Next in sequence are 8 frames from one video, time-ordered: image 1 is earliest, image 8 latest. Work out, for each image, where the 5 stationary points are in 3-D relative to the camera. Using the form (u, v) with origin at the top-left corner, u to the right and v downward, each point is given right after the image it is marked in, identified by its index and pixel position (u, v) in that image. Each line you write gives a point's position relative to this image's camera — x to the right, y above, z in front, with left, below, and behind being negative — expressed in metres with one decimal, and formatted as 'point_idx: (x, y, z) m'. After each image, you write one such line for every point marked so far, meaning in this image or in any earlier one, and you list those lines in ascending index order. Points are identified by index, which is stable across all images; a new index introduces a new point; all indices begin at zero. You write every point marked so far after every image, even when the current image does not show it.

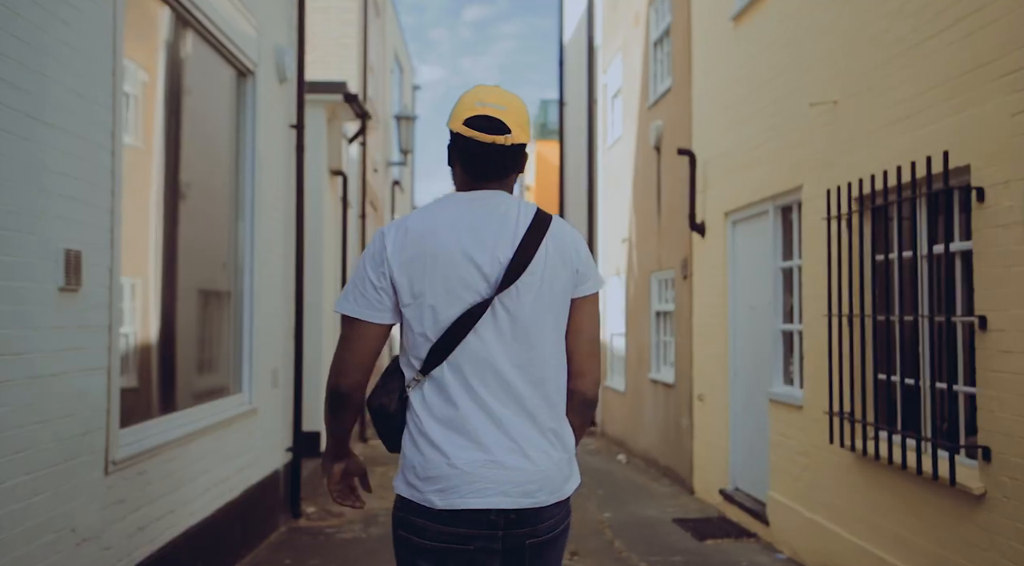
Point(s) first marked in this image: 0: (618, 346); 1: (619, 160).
0: (+1.4, -0.8, +11.6) m
1: (+1.4, +1.6, +11.2) m
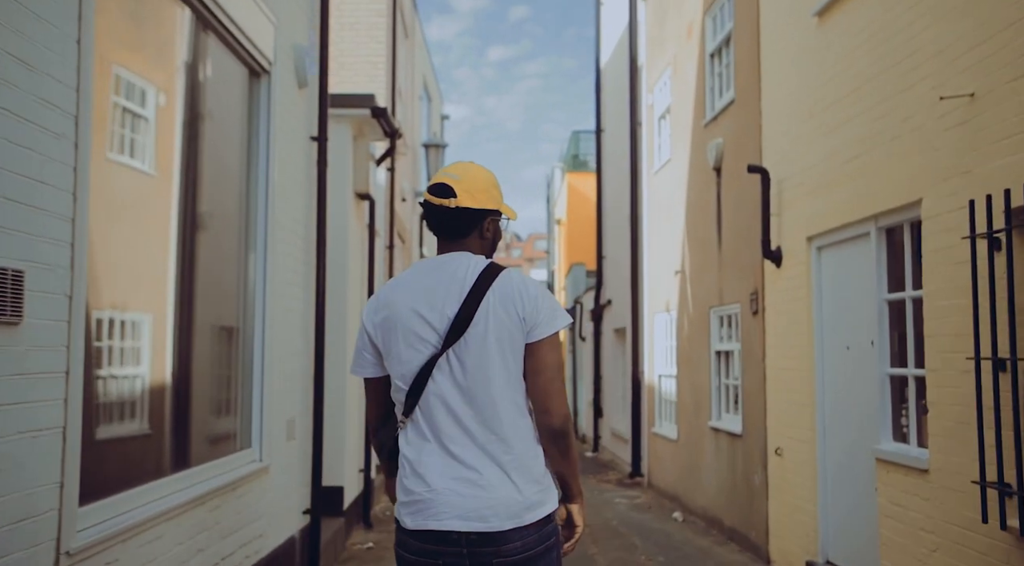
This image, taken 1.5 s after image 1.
0: (+1.9, -1.3, +10.6) m
1: (+1.8, +1.1, +10.3) m
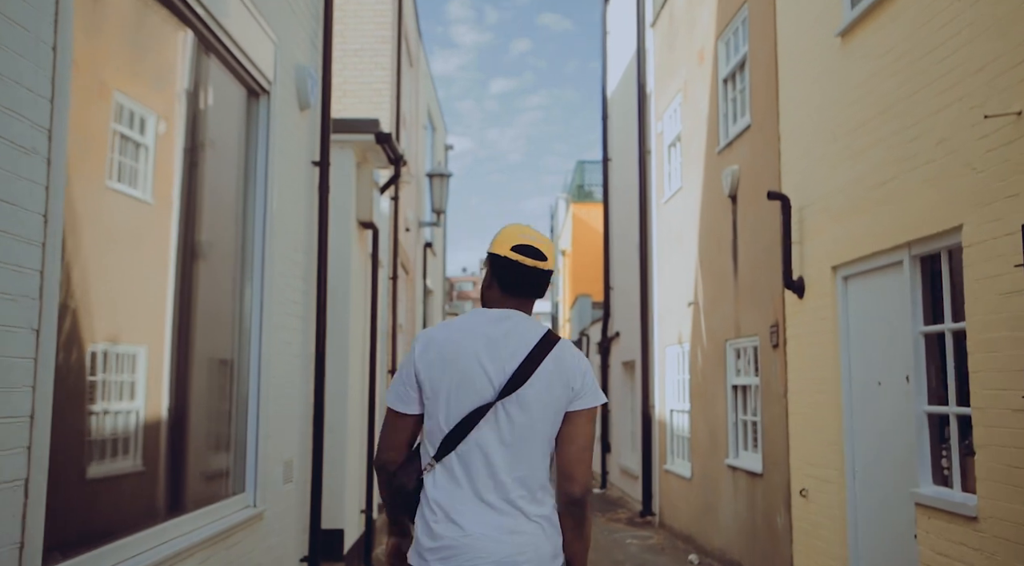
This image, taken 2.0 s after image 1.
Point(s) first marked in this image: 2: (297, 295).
0: (+1.9, -1.6, +10.3) m
1: (+1.9, +0.8, +10.0) m
2: (-1.4, -0.1, +5.7) m
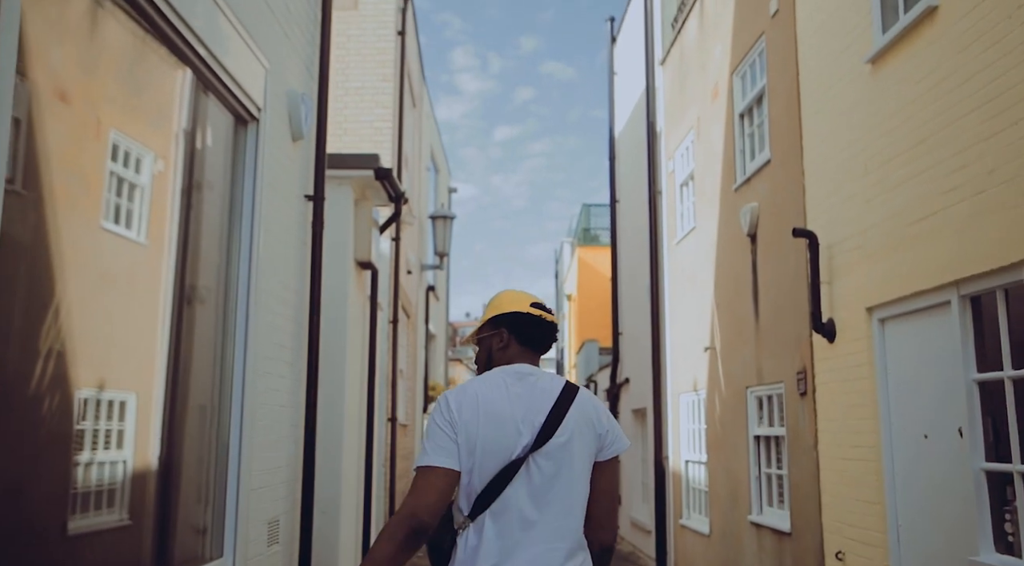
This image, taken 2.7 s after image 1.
0: (+2.0, -2.1, +9.7) m
1: (+2.0, +0.3, +9.6) m
2: (-1.3, -0.3, +5.2) m
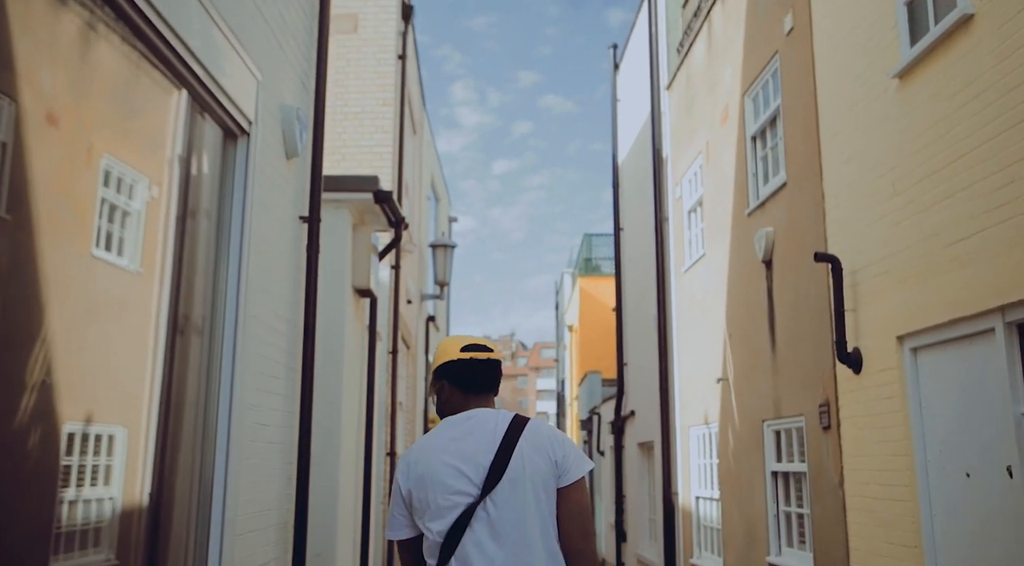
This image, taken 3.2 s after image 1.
0: (+2.0, -2.4, +9.3) m
1: (+2.0, 0.0, +9.3) m
2: (-1.3, -0.5, +4.9) m
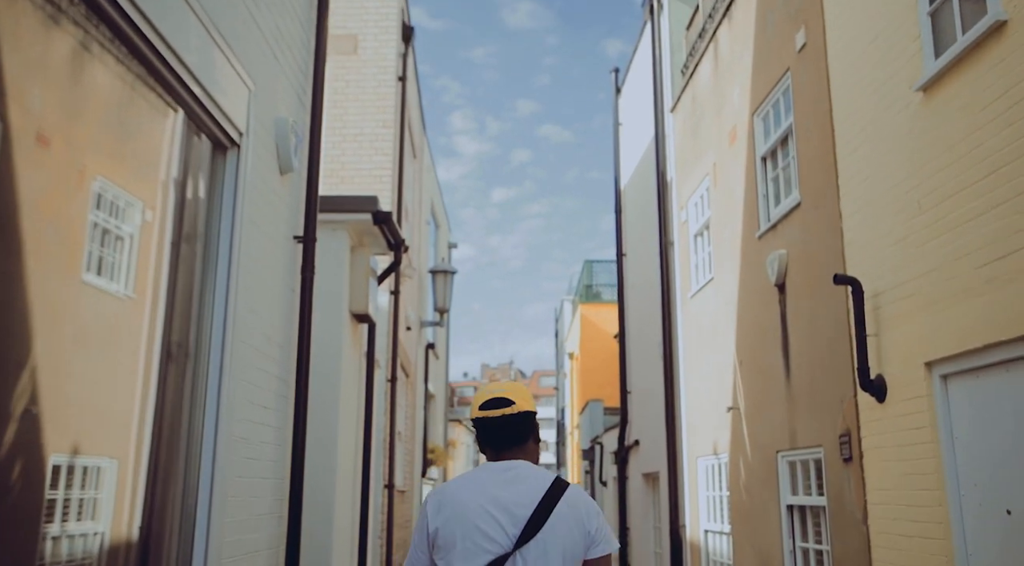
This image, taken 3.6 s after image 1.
0: (+2.1, -2.7, +9.0) m
1: (+2.0, -0.3, +9.0) m
2: (-1.3, -0.6, +4.6) m
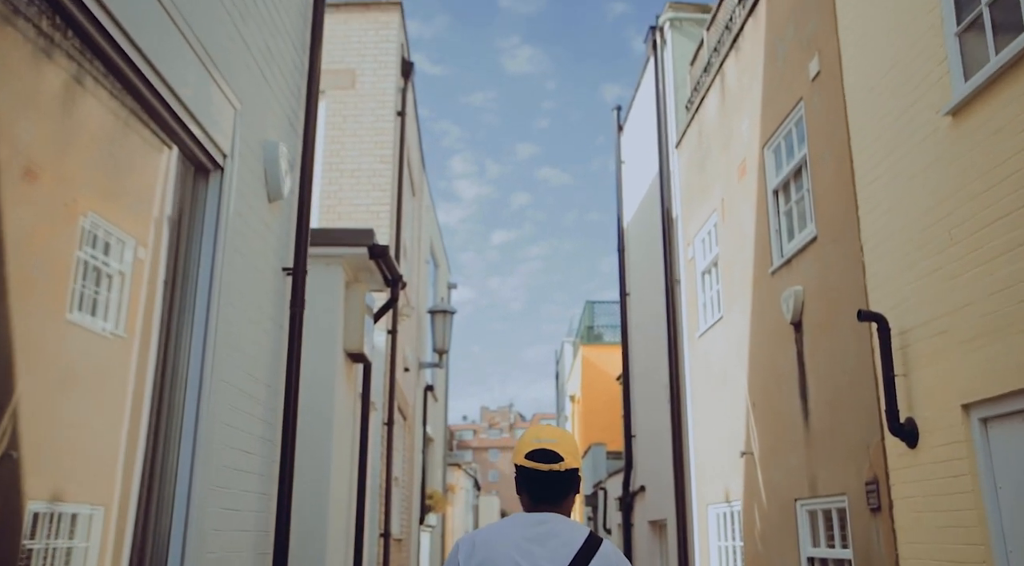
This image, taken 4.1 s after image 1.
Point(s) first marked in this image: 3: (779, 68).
0: (+2.1, -3.1, +8.5) m
1: (+2.1, -0.6, +8.7) m
2: (-1.2, -0.8, +4.2) m
3: (+2.2, +1.7, +7.2) m
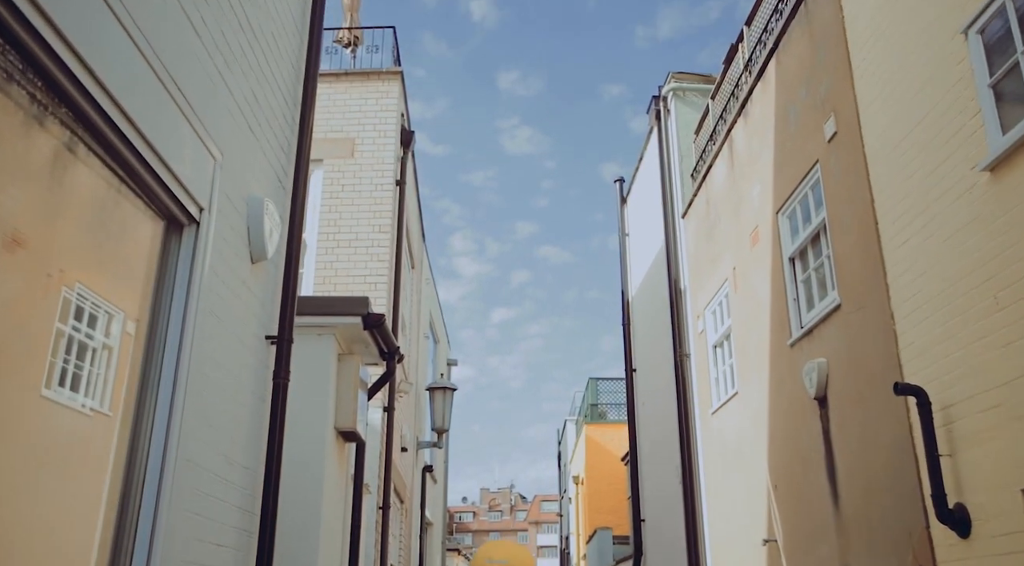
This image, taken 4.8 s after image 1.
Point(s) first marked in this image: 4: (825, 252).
0: (+2.1, -3.7, +7.8) m
1: (+2.1, -1.3, +8.2) m
2: (-1.2, -1.1, +3.8) m
3: (+2.2, +1.2, +7.0) m
4: (+2.2, +0.2, +6.4) m
